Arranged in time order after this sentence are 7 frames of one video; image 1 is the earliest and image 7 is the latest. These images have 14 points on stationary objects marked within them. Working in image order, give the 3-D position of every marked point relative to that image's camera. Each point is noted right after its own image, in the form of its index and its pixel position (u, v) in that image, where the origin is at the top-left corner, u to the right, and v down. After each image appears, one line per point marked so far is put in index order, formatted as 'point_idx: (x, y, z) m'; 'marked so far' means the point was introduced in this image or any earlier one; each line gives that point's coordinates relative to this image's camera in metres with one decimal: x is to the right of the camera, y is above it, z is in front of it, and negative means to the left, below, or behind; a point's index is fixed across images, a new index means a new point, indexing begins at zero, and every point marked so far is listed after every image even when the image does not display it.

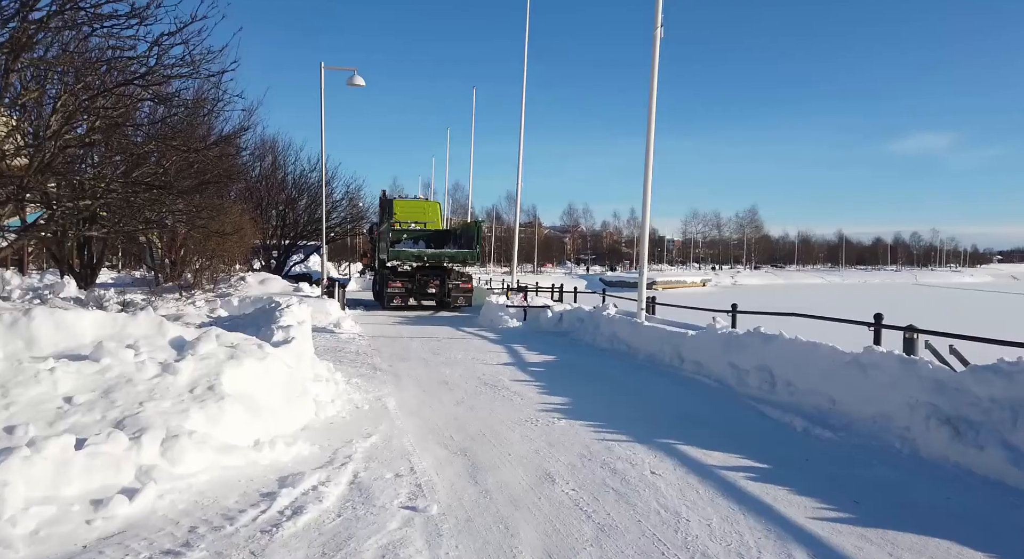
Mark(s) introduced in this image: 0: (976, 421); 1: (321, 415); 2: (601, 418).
0: (+3.9, -1.2, +6.6) m
1: (-1.9, -1.4, +7.4) m
2: (+1.0, -1.5, +8.2) m
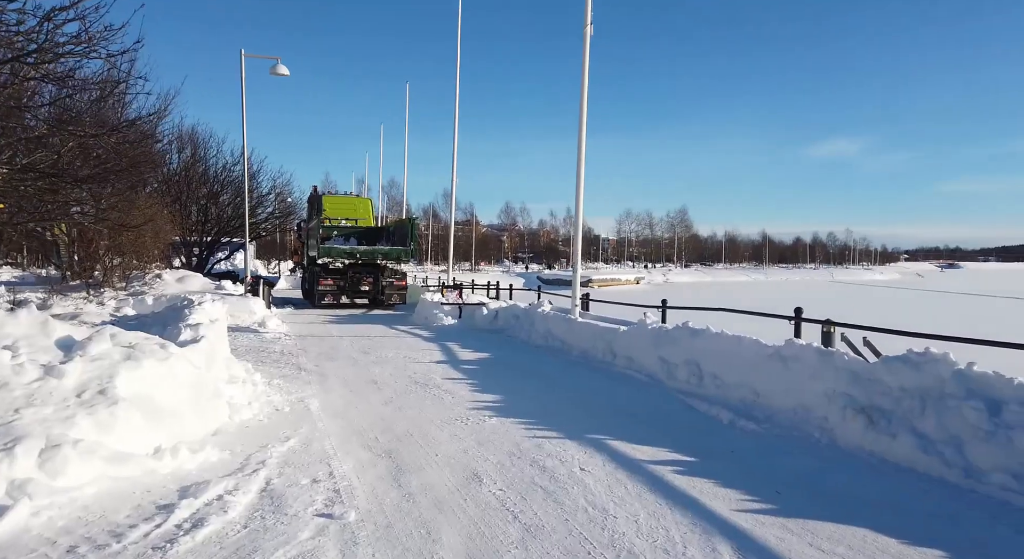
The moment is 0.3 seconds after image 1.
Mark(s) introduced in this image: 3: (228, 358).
0: (+3.3, -1.1, +6.6) m
1: (-2.6, -1.3, +7.0) m
2: (+0.2, -1.4, +8.0) m
3: (-3.2, -0.9, +8.4) m
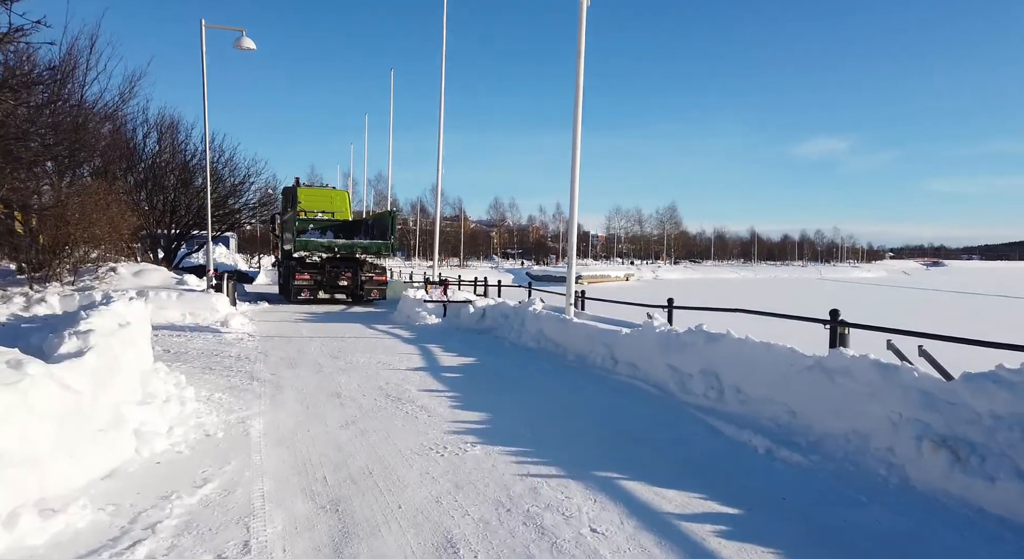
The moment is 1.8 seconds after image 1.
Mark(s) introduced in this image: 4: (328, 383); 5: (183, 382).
0: (+3.2, -1.1, +5.2) m
1: (-2.7, -1.3, +5.5) m
2: (+0.1, -1.4, +6.5) m
3: (-3.3, -0.8, +6.9) m
4: (-2.3, -1.3, +9.3) m
5: (-3.4, -1.1, +7.7) m
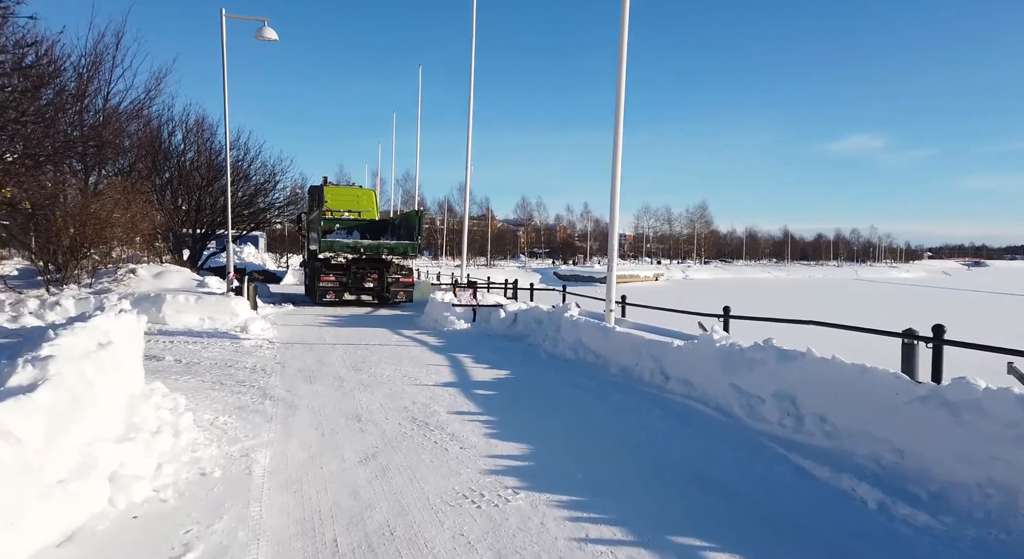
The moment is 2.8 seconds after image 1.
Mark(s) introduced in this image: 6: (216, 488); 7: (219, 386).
0: (+3.5, -1.2, +4.0) m
1: (-2.3, -1.3, +4.5) m
2: (+0.5, -1.5, +5.4) m
3: (-3.0, -0.9, +5.9) m
4: (-1.8, -1.3, +8.3) m
5: (-3.0, -1.1, +6.8) m
6: (-2.0, -1.4, +5.1) m
7: (-3.5, -1.3, +9.0) m
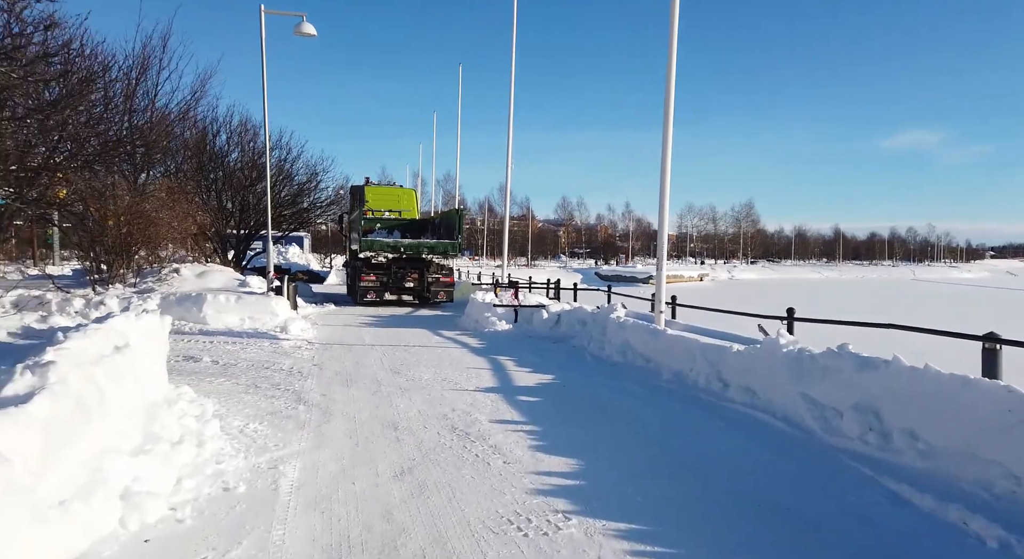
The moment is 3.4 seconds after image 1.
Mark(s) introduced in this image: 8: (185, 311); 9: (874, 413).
0: (+3.8, -1.2, +3.3) m
1: (-2.1, -1.3, +4.1) m
2: (+0.8, -1.5, +4.9) m
3: (-2.6, -0.9, +5.5) m
4: (-1.3, -1.3, +7.8) m
5: (-2.6, -1.1, +6.4) m
6: (-1.7, -1.4, +4.7) m
7: (-3.0, -1.3, +8.6) m
8: (-6.8, -0.7, +15.6) m
9: (+2.9, -1.1, +6.0) m
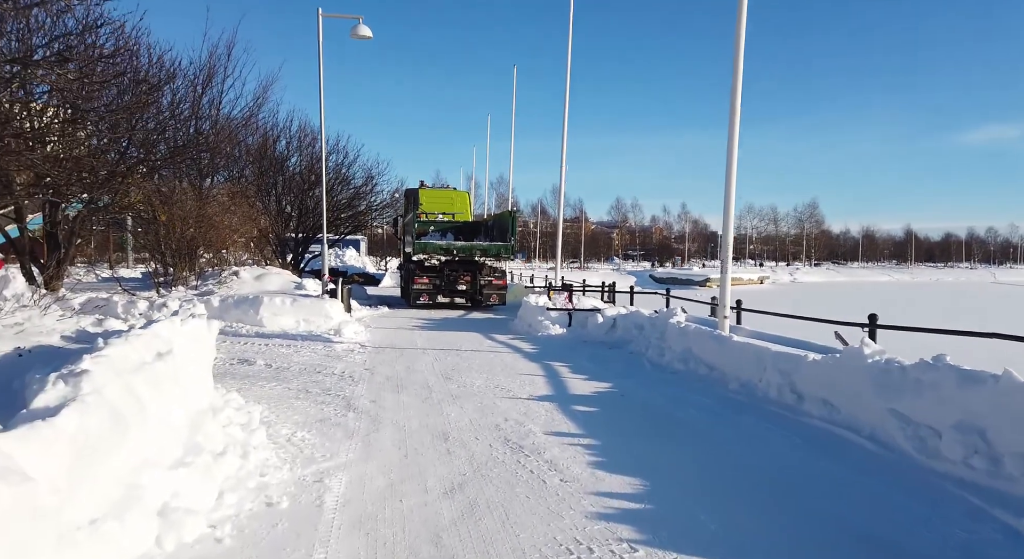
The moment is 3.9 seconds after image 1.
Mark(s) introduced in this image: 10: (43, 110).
0: (+4.0, -1.3, +2.6) m
1: (-1.8, -1.4, +3.8) m
2: (+1.1, -1.5, +4.4) m
3: (-2.2, -0.9, +5.3) m
4: (-0.8, -1.4, +7.5) m
5: (-2.1, -1.2, +6.2) m
6: (-1.4, -1.4, +4.4) m
7: (-2.3, -1.3, +8.5) m
8: (-5.6, -0.7, +15.7) m
9: (+3.3, -1.1, +5.4) m
10: (-5.7, +2.1, +9.2) m
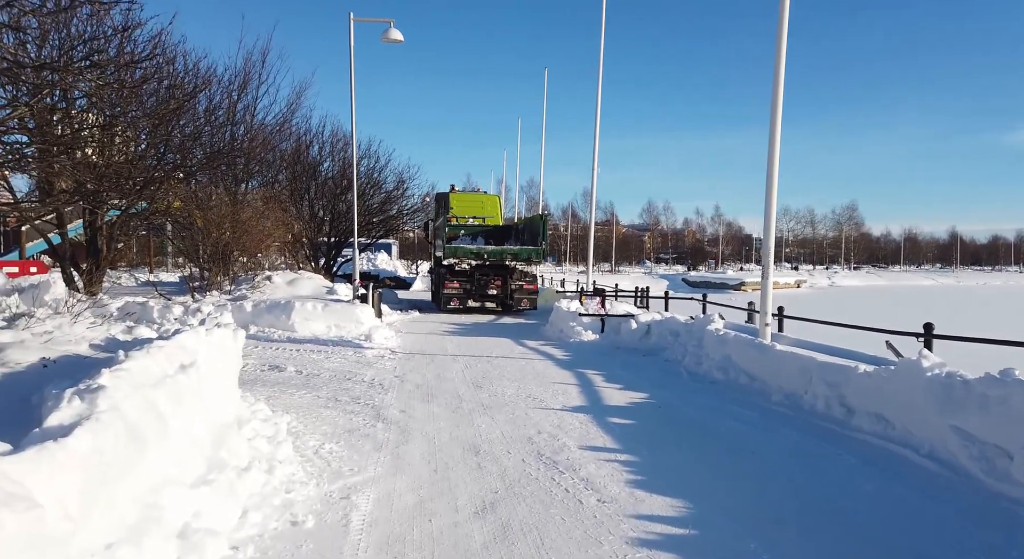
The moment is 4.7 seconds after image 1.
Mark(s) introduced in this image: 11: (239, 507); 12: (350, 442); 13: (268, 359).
0: (+4.1, -1.3, +2.2) m
1: (-1.6, -1.4, +3.7) m
2: (+1.3, -1.5, +4.1) m
3: (-2.0, -1.0, +5.2) m
4: (-0.4, -1.5, +7.3) m
5: (-1.9, -1.2, +6.0) m
6: (-1.2, -1.5, +4.2) m
7: (-2.0, -1.4, +8.3) m
8: (-5.0, -0.8, +15.7) m
9: (+3.6, -1.2, +5.0) m
10: (-5.3, +2.0, +9.2) m
11: (-1.6, -1.3, +4.4) m
12: (-1.4, -1.4, +6.6) m
13: (-3.7, -1.2, +11.5) m
